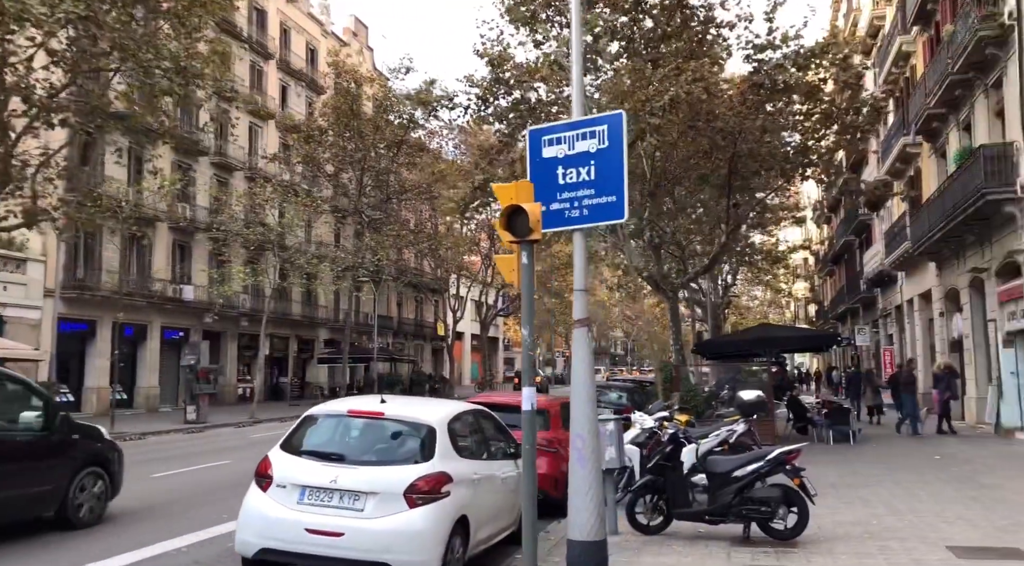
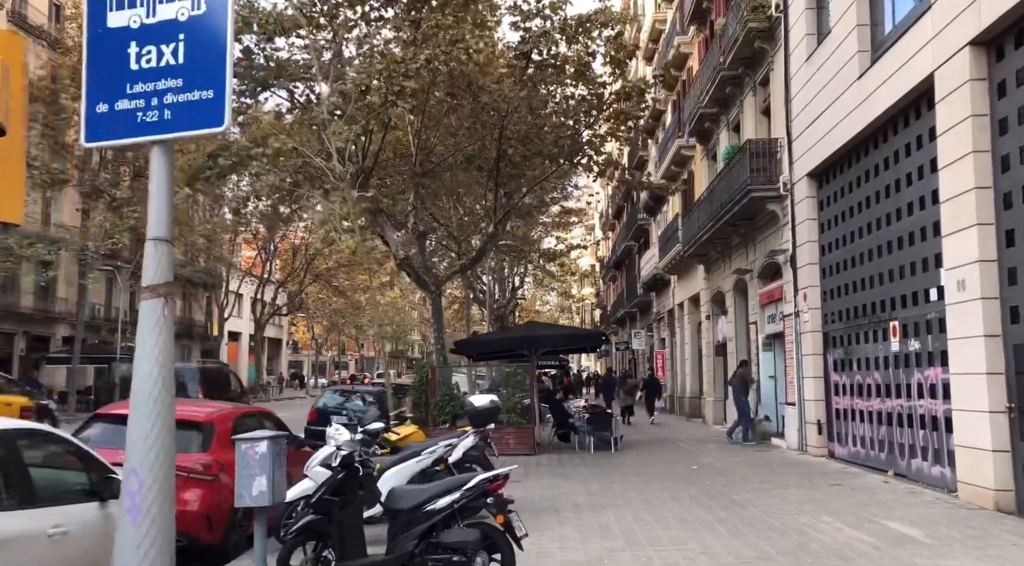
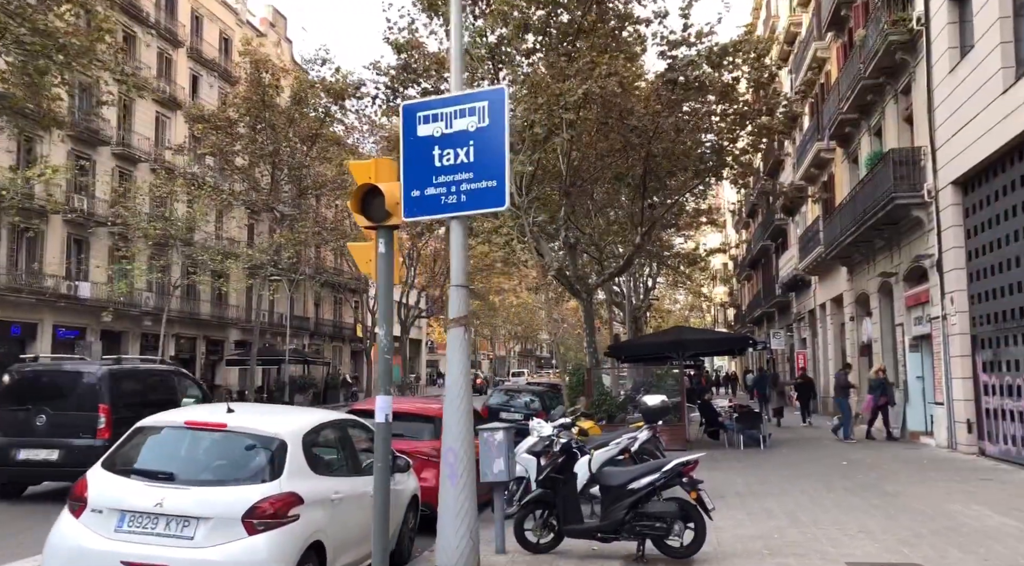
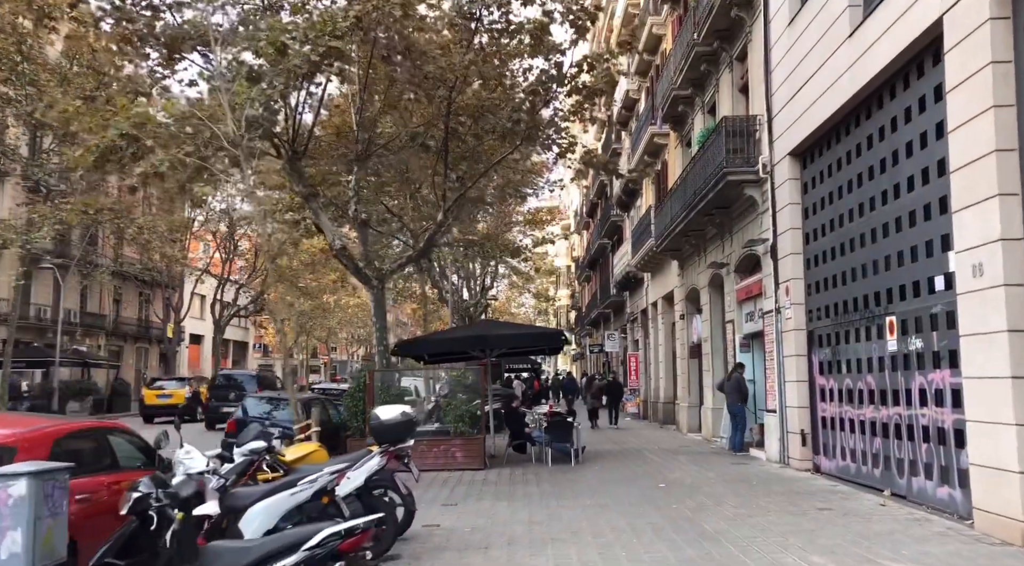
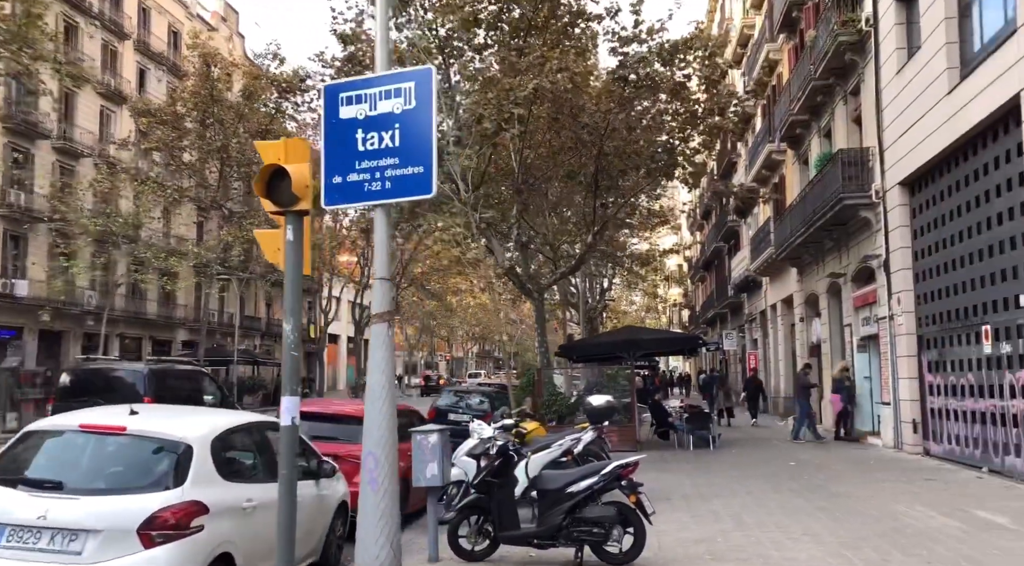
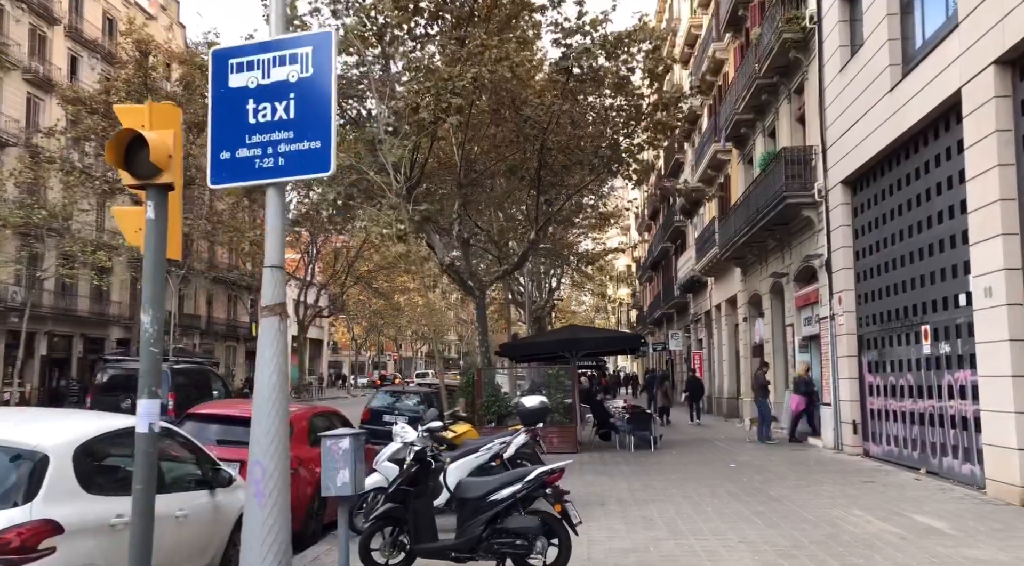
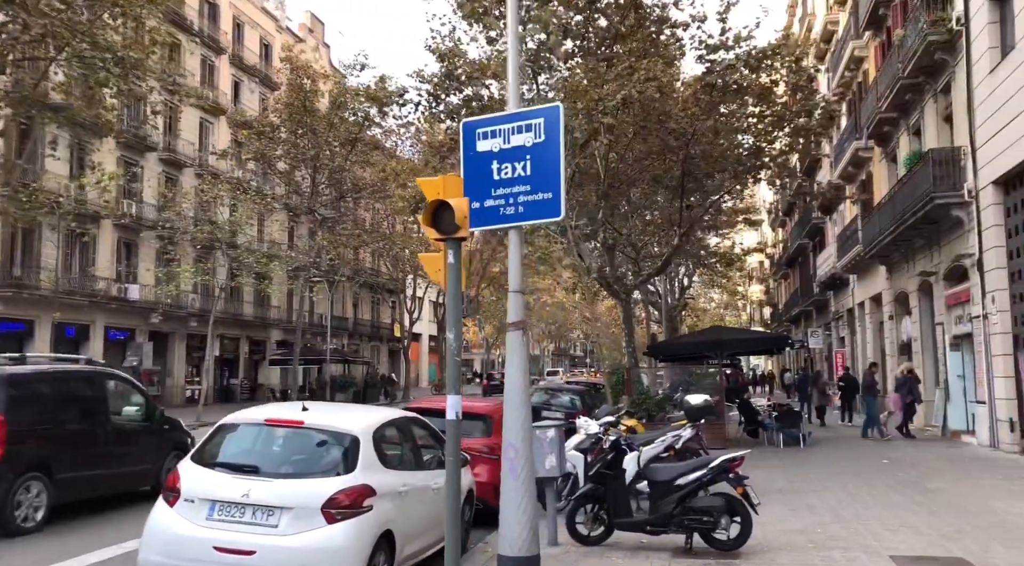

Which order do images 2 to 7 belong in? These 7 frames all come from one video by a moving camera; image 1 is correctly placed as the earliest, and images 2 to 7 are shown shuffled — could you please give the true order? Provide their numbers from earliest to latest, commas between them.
7, 3, 5, 6, 2, 4
